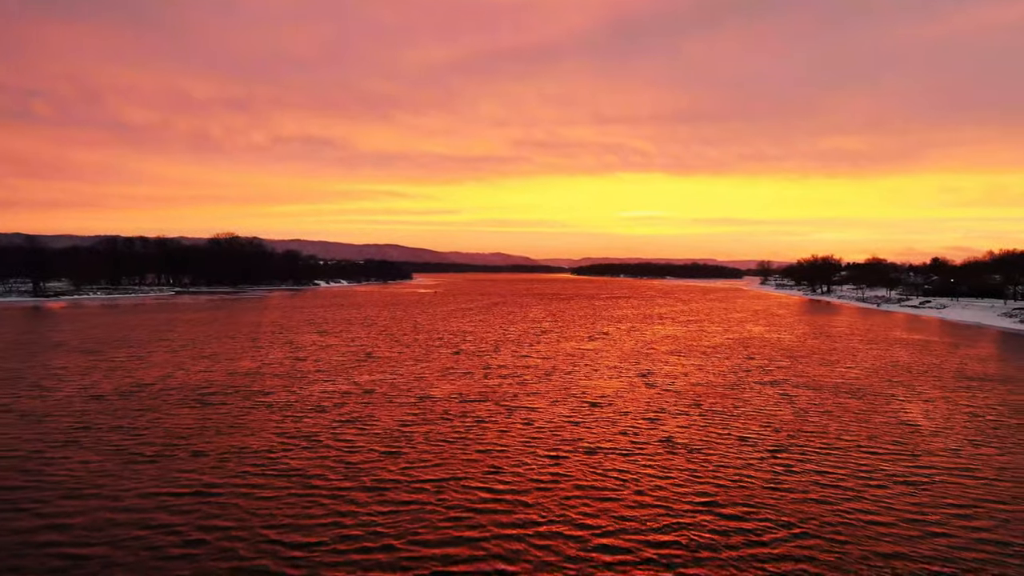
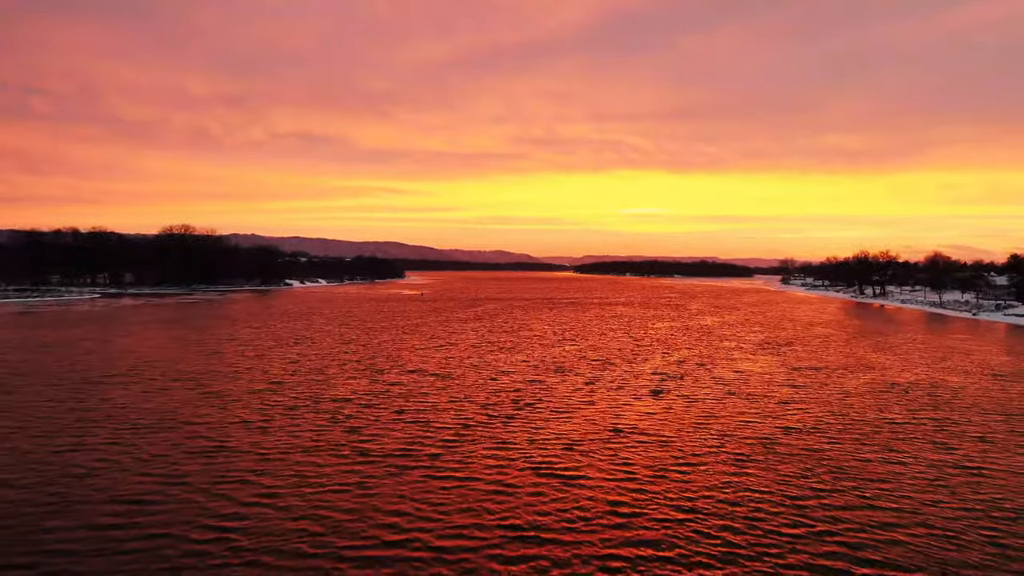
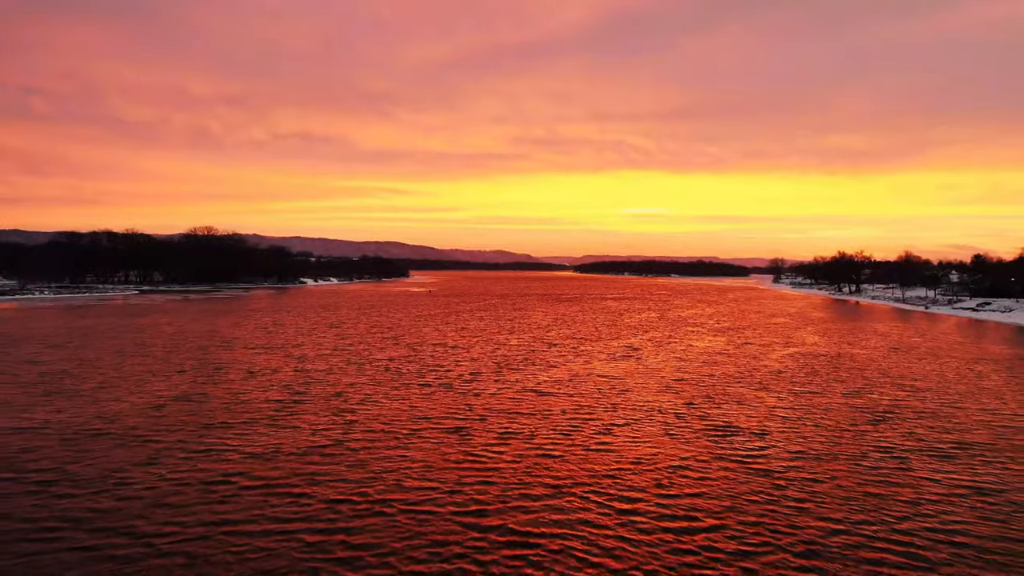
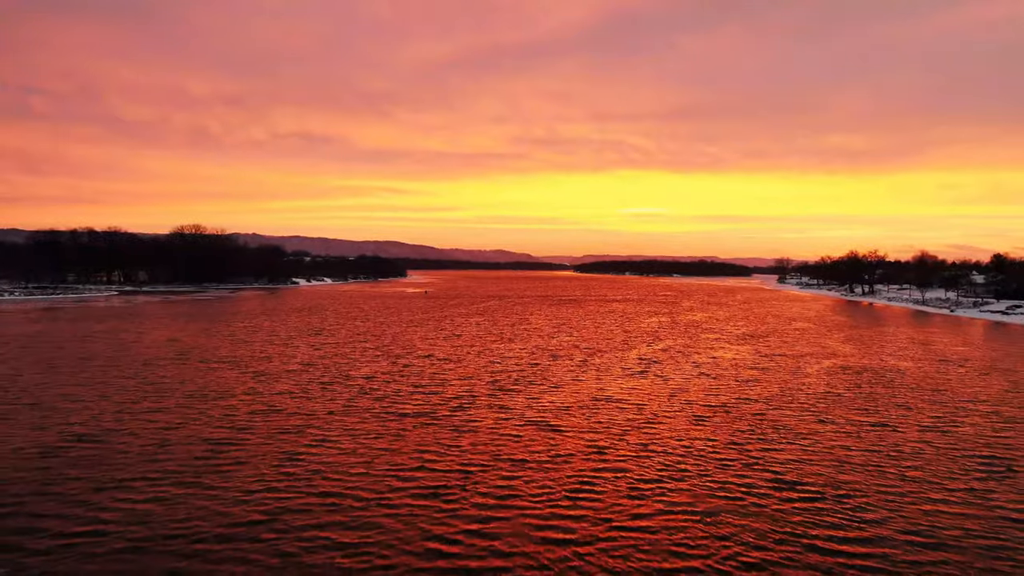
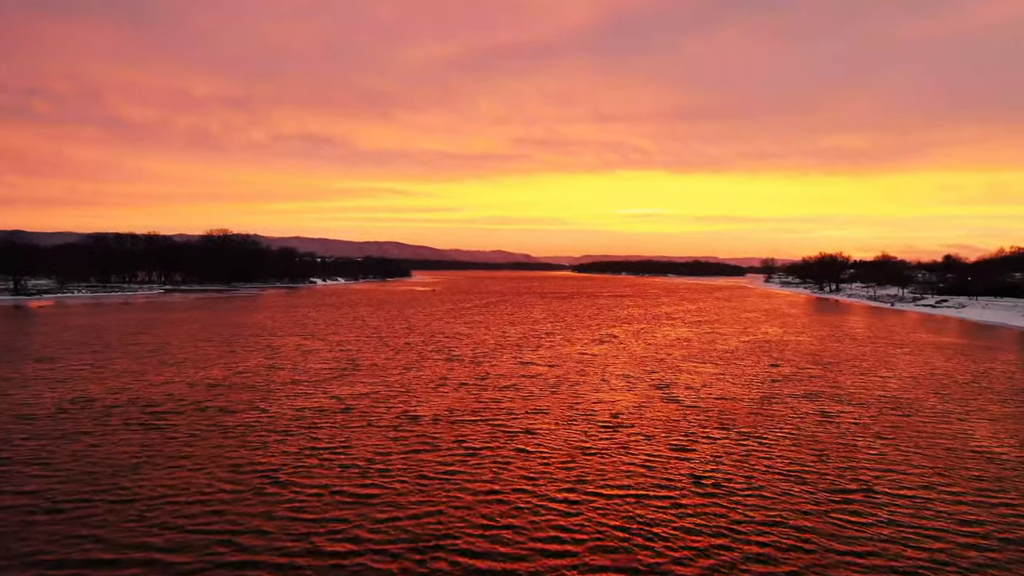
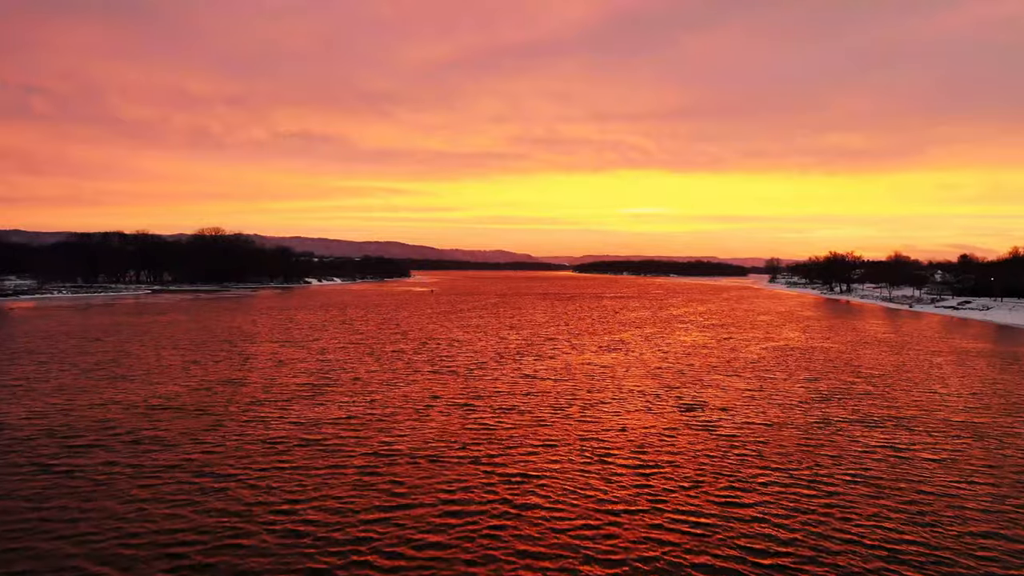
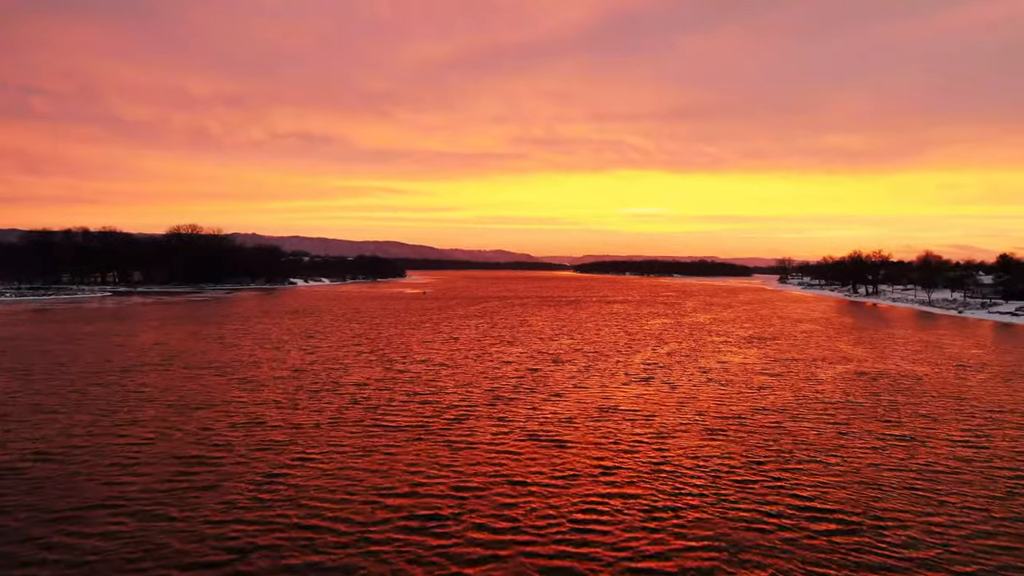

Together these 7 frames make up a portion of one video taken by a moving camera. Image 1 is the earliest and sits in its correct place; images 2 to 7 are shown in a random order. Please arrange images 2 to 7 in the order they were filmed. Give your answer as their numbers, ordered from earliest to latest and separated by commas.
5, 6, 3, 4, 7, 2
